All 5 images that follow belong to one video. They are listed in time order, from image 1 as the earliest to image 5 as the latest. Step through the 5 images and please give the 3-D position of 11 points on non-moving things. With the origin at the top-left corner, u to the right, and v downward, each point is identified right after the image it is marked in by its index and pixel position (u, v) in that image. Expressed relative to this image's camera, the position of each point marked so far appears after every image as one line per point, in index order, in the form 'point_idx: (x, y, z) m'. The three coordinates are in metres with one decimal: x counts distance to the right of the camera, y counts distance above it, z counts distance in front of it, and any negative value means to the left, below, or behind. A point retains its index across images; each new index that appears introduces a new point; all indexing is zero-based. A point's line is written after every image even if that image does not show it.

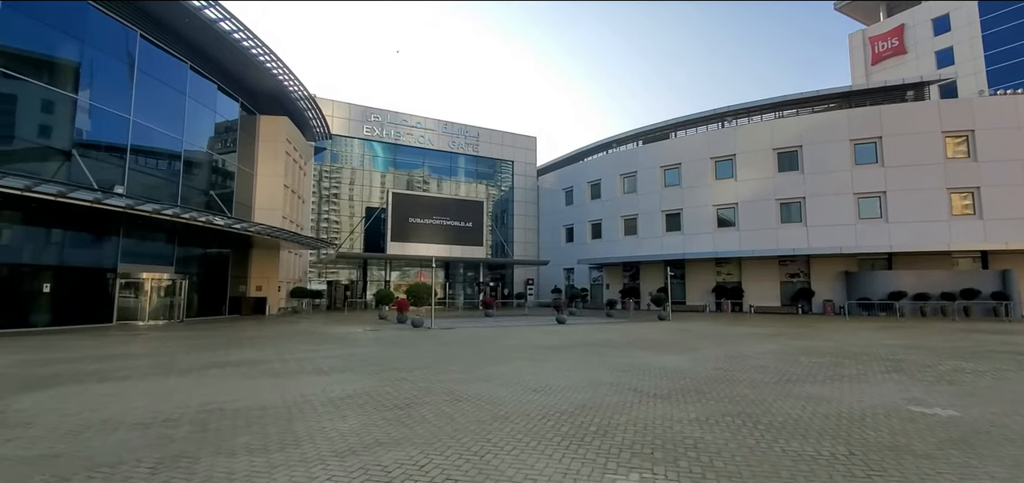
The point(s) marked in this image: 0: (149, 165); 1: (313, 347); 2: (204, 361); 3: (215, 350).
0: (-13.7, +2.9, +18.4) m
1: (-4.2, -2.2, +10.3) m
2: (-5.1, -2.0, +8.0) m
3: (-6.1, -2.2, +9.9) m
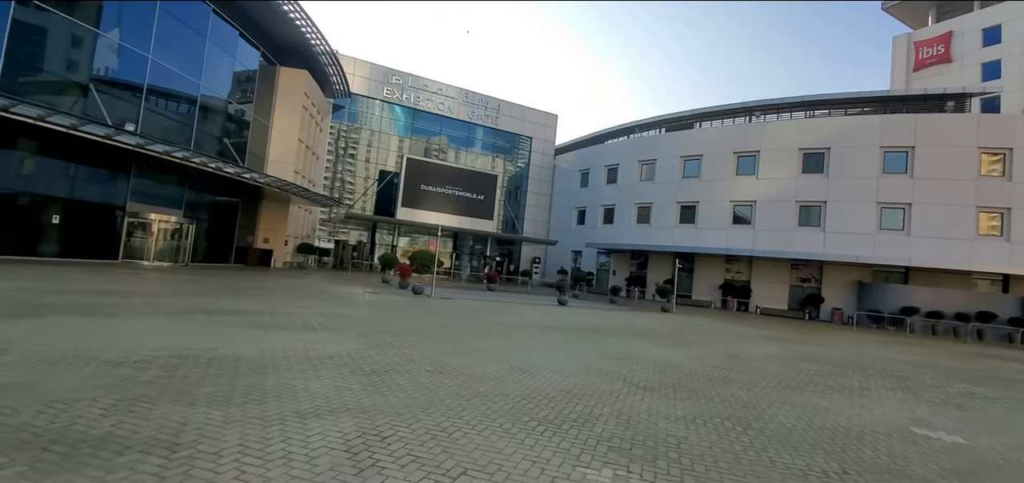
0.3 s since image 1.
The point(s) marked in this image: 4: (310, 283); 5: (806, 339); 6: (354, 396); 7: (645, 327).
0: (-13.0, +5.0, +18.3) m
1: (-4.3, -1.3, +10.3) m
2: (-5.2, -1.1, +7.9) m
3: (-6.1, -1.1, +9.9) m
4: (-8.0, -1.7, +19.5) m
5: (+8.8, -2.9, +14.6) m
6: (-1.2, -1.2, +3.8) m
7: (+3.5, -2.2, +12.7) m
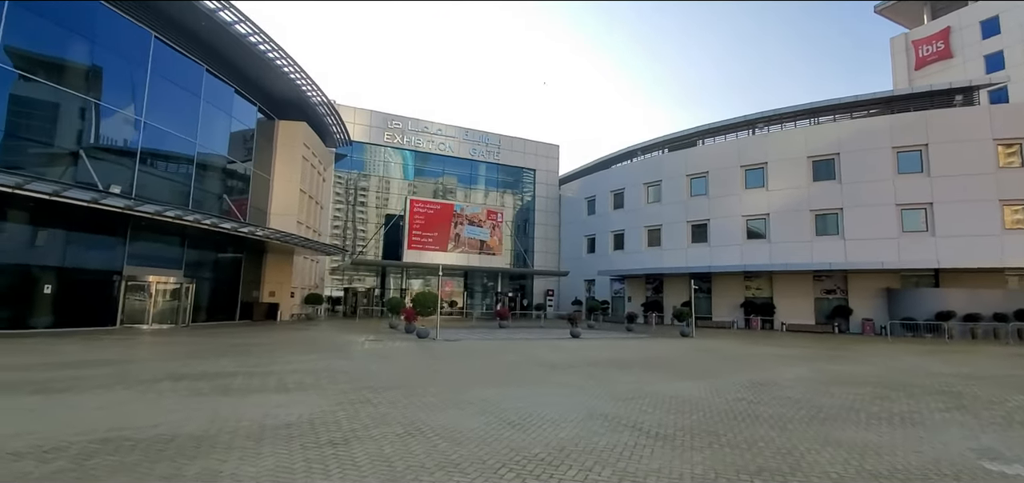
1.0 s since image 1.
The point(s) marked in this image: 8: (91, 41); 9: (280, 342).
0: (-13.2, +2.7, +18.3) m
1: (-4.3, -2.3, +9.6) m
2: (-5.2, -2.0, +7.4) m
3: (-6.1, -2.3, +9.3) m
4: (-7.7, -3.6, +18.9) m
5: (+9.1, -3.1, +13.5) m
6: (-1.4, -1.5, +3.2) m
7: (+3.6, -2.8, +11.8) m
8: (-13.7, +6.5, +15.8) m
9: (-7.1, -3.1, +15.0) m
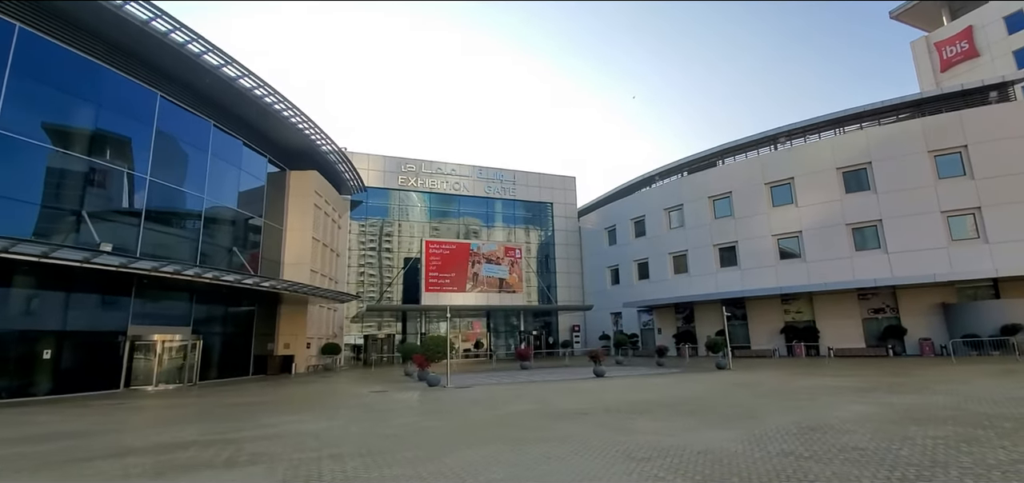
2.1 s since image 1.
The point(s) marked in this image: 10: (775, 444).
0: (-12.8, +0.6, +18.2) m
1: (-4.1, -3.2, +8.7) m
2: (-5.2, -2.8, +6.6) m
3: (-6.0, -3.2, +8.5) m
4: (-6.9, -5.4, +18.1) m
5: (+9.4, -3.4, +11.8) m
6: (-1.7, -1.7, +2.2) m
7: (+3.9, -3.3, +10.4) m
8: (-13.7, +4.5, +16.1) m
9: (-6.6, -4.5, +14.1) m
10: (+3.1, -2.4, +5.7) m
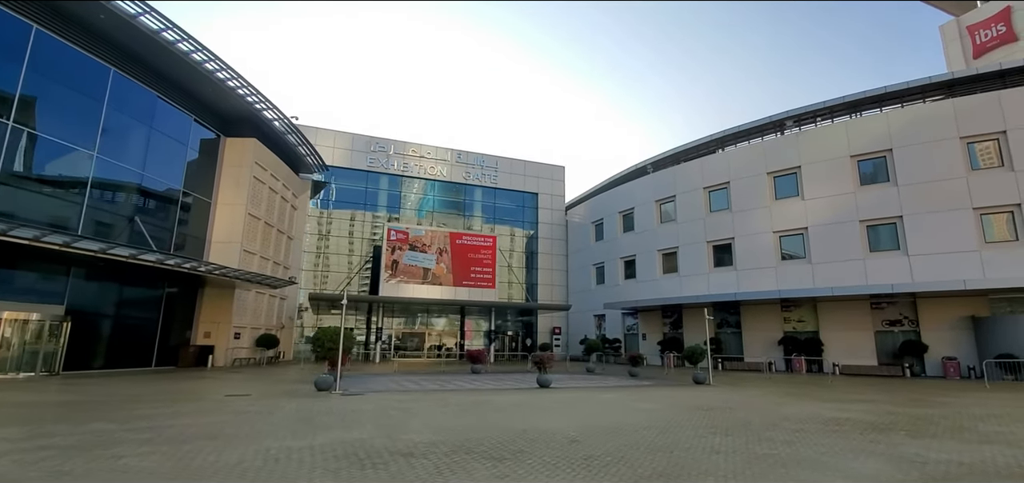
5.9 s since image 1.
0: (-14.8, +1.8, +15.3) m
1: (-6.4, -2.3, +5.7) m
2: (-7.5, -1.8, +3.5) m
3: (-8.2, -2.2, +5.5) m
4: (-9.1, -4.4, +15.0) m
5: (+7.2, -3.1, +8.5) m
6: (-4.0, -0.9, -0.9) m
7: (+1.6, -2.7, +7.2) m
8: (-15.5, +5.8, +13.2) m
9: (-8.8, -3.6, +11.1) m
10: (+0.8, -1.7, +2.5) m
